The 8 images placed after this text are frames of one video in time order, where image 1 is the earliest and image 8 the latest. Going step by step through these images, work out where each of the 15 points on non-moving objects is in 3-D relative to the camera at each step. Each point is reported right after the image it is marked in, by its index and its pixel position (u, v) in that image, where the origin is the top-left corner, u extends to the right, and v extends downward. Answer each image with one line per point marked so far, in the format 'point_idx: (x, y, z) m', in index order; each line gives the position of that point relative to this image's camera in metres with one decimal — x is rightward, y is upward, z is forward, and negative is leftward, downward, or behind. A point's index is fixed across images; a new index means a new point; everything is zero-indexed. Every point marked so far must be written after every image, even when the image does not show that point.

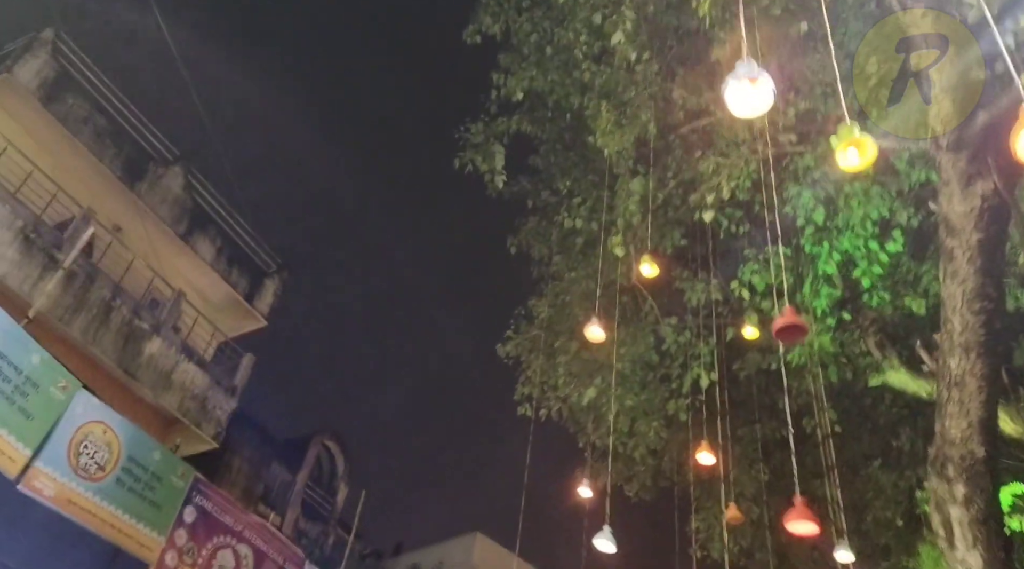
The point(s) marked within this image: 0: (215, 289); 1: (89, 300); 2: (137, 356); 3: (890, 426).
0: (-4.3, -0.1, +13.0) m
1: (-4.9, -0.2, +10.4) m
2: (-4.6, -0.9, +10.9) m
3: (+3.8, -1.4, +8.8) m
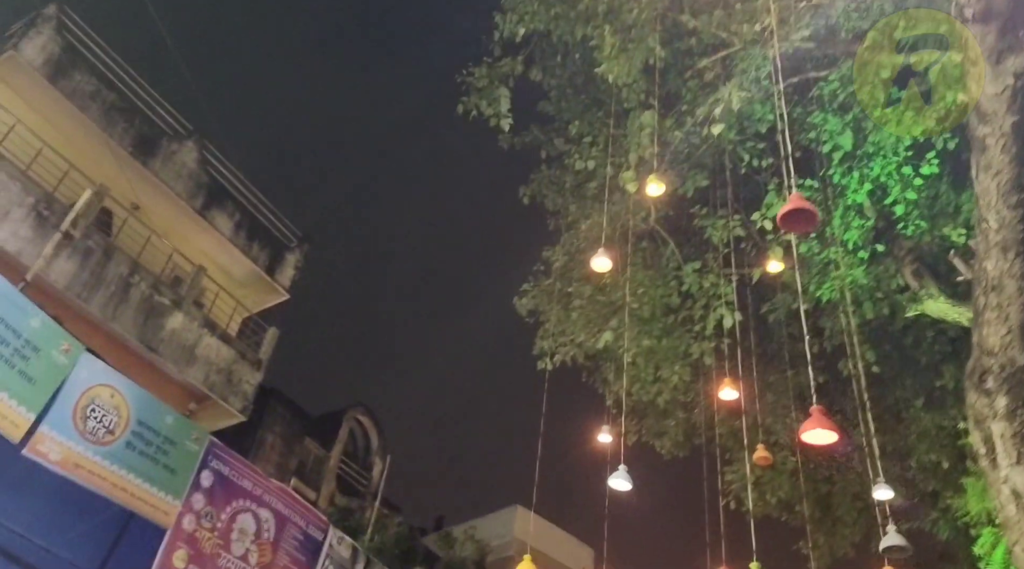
0: (-3.9, +0.3, +12.8) m
1: (-4.7, +0.1, +10.4) m
2: (-4.3, -0.6, +10.8) m
3: (+4.0, -0.8, +8.4) m
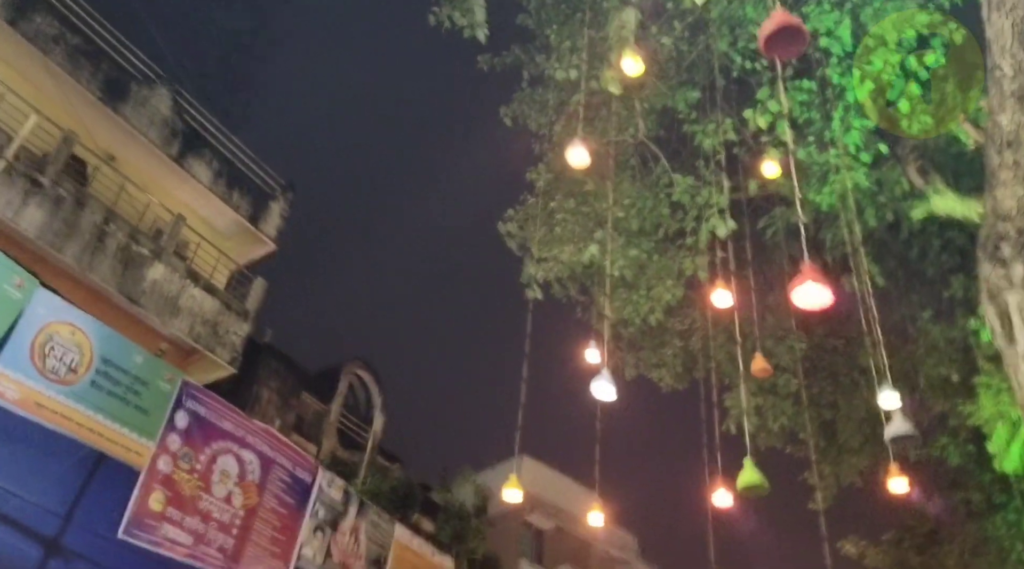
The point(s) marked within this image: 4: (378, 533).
0: (-4.1, +0.9, +12.5) m
1: (-4.8, +0.7, +10.0) m
2: (-4.4, 0.0, +10.4) m
3: (+3.9, +0.1, +8.0) m
4: (-1.3, -2.5, +8.8) m
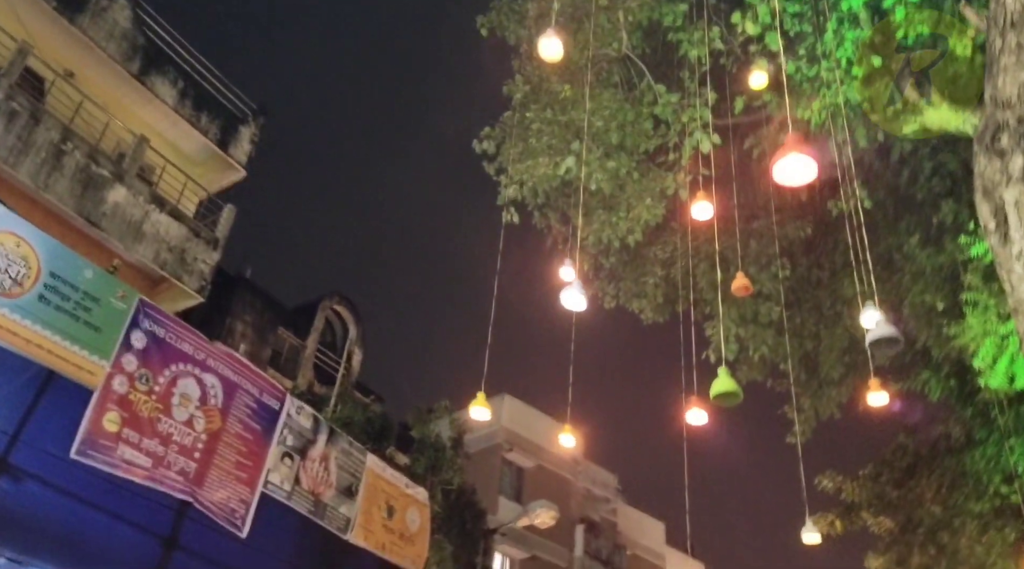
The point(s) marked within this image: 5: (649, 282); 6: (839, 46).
0: (-4.3, +1.9, +12.0) m
1: (-5.1, +1.5, +9.6) m
2: (-4.6, +0.9, +10.0) m
3: (+3.6, +0.7, +7.8) m
4: (-1.5, -1.7, +8.6) m
5: (+1.4, +0.1, +9.2) m
6: (+2.5, +1.8, +6.8) m
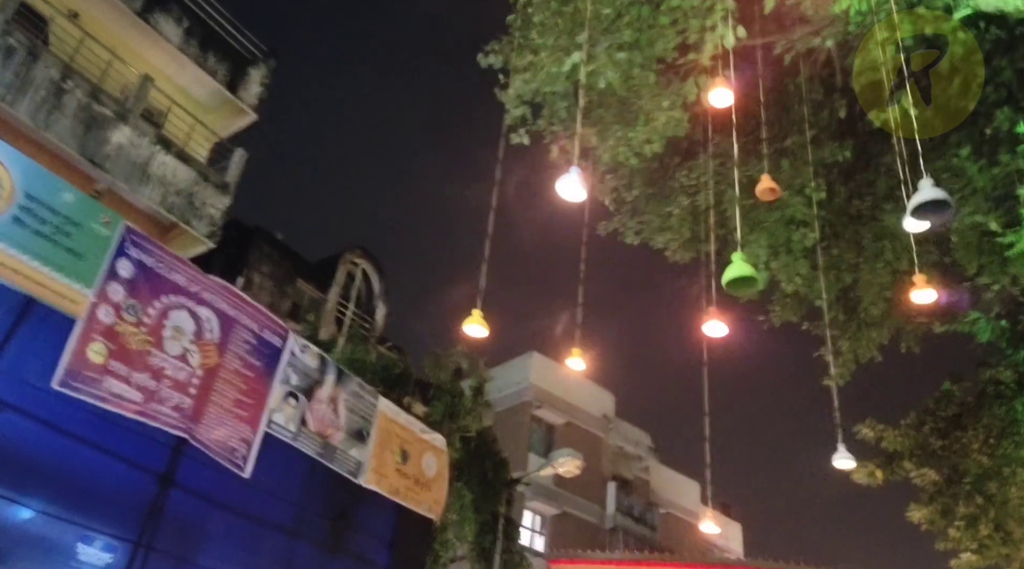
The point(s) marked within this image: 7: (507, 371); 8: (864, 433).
0: (-4.1, +2.6, +11.6) m
1: (-4.9, +2.1, +9.2) m
2: (-4.4, +1.5, +9.7) m
3: (+3.7, +1.4, +7.1) m
4: (-1.4, -1.1, +8.2) m
5: (+1.6, +0.7, +8.6) m
6: (+2.5, +2.4, +6.2) m
7: (-0.1, -1.9, +20.0) m
8: (+4.1, -1.7, +10.3) m
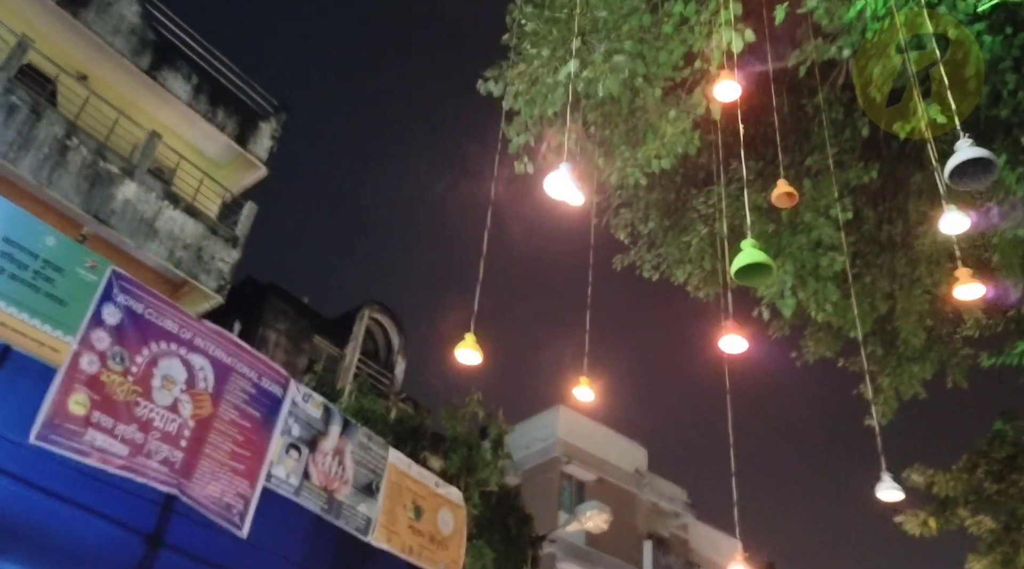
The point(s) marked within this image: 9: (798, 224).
0: (-3.9, +1.9, +11.5) m
1: (-4.8, +1.5, +9.1) m
2: (-4.3, +0.9, +9.5) m
3: (+3.8, +1.2, +6.6) m
4: (-1.2, -1.5, +7.7) m
5: (+1.7, +0.4, +8.2) m
6: (+2.5, +2.3, +5.8) m
7: (+0.5, -3.1, +19.4) m
8: (+4.3, -2.1, +9.6) m
9: (+2.5, +0.6, +7.7) m
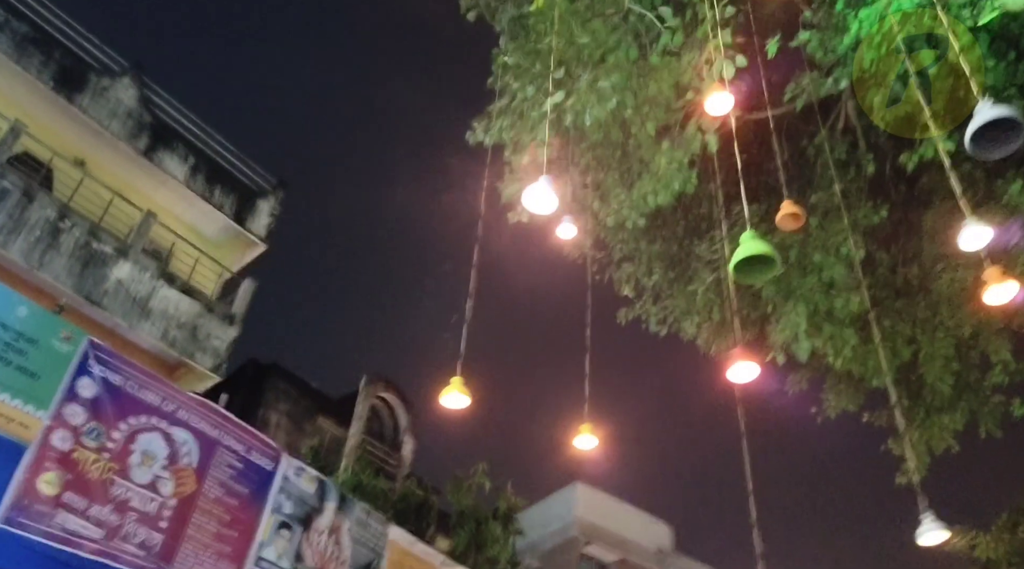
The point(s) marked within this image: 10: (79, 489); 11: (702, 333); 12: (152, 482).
0: (-3.9, +0.9, +11.4) m
1: (-4.9, +0.7, +9.0) m
2: (-4.3, 0.0, +9.3) m
3: (+3.7, +1.0, +6.4) m
4: (-1.2, -2.0, +7.3) m
5: (+1.6, -0.1, +7.9) m
6: (+2.4, +2.1, +5.7) m
7: (+0.8, -4.6, +18.7) m
8: (+4.5, -2.5, +9.0) m
9: (+2.5, +0.2, +7.4) m
10: (-2.6, -1.2, +5.4) m
11: (+1.7, -0.4, +7.9) m
12: (-2.3, -1.3, +5.8) m
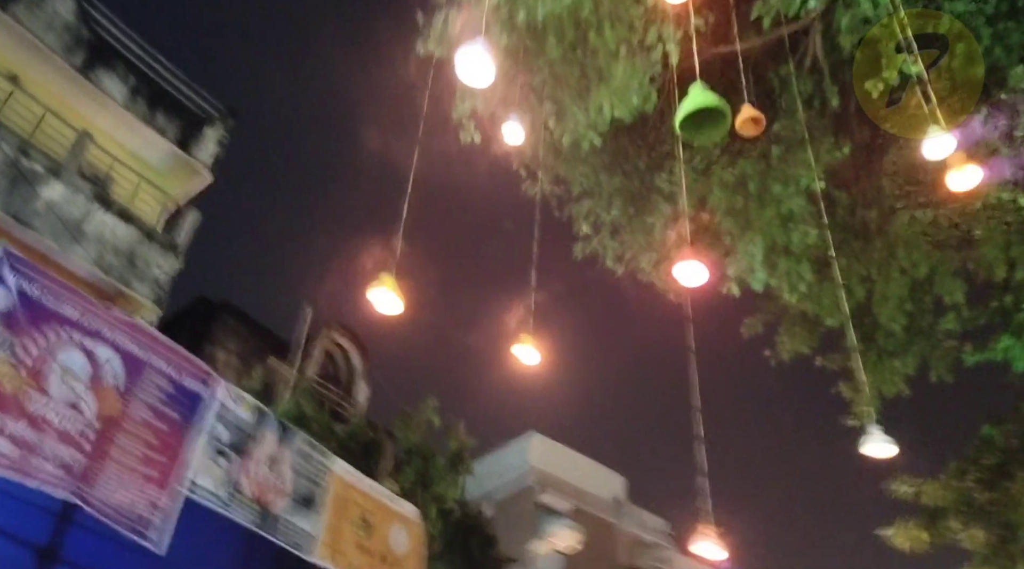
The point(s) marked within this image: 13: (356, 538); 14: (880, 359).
0: (-4.5, +1.7, +10.9) m
1: (-5.3, +1.4, +8.4) m
2: (-4.8, +0.8, +8.9) m
3: (+3.4, +1.4, +6.2) m
4: (-1.6, -1.4, +7.0) m
5: (+1.2, +0.5, +7.6) m
6: (+2.1, +2.5, +5.4) m
7: (-0.1, -3.5, +18.6) m
8: (+3.9, -2.0, +9.0) m
9: (+2.1, +0.7, +7.2) m
10: (-3.0, -0.7, +5.1) m
11: (+1.3, +0.1, +7.7) m
12: (-2.7, -0.7, +5.5) m
13: (-1.3, -2.0, +7.1) m
14: (+3.3, -0.6, +8.0) m
